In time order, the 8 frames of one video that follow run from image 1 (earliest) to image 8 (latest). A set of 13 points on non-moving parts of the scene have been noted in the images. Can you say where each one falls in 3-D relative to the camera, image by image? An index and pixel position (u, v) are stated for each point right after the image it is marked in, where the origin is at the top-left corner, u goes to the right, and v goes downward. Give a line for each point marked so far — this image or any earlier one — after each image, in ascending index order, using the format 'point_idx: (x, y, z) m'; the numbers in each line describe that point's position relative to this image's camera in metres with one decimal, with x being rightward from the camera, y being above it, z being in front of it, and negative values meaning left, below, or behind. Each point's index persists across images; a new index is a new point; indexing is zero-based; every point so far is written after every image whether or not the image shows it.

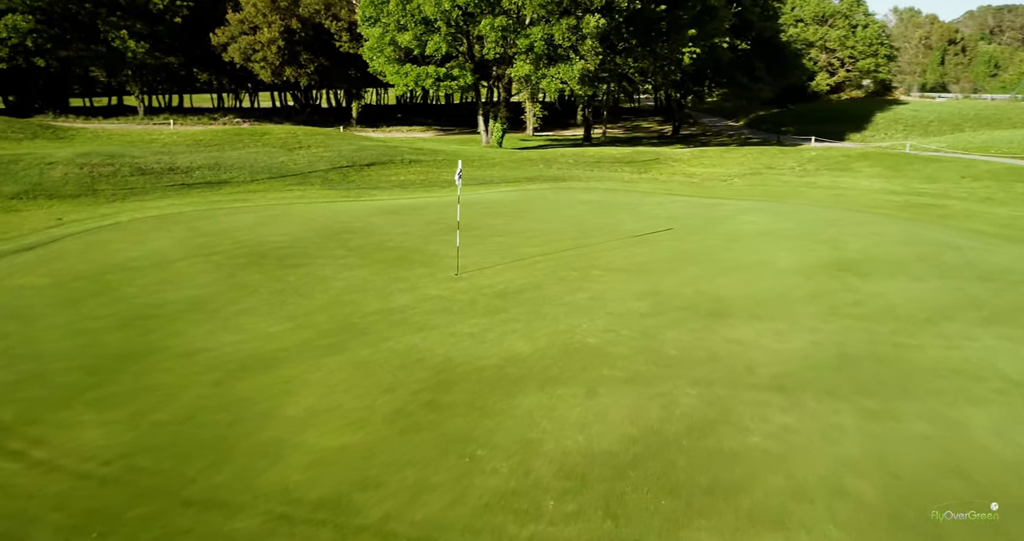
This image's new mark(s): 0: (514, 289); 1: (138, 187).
0: (0.0, -0.3, +10.6) m
1: (-10.4, +2.3, +19.5) m
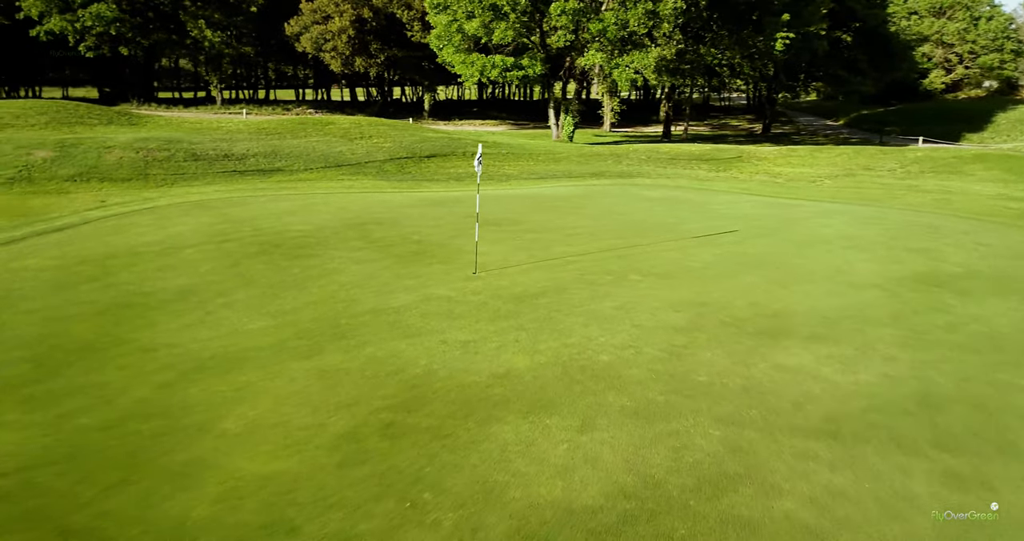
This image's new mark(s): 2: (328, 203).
0: (+0.3, -0.3, +9.2) m
1: (-8.8, +2.7, +19.3) m
2: (-4.1, +1.5, +15.6) m
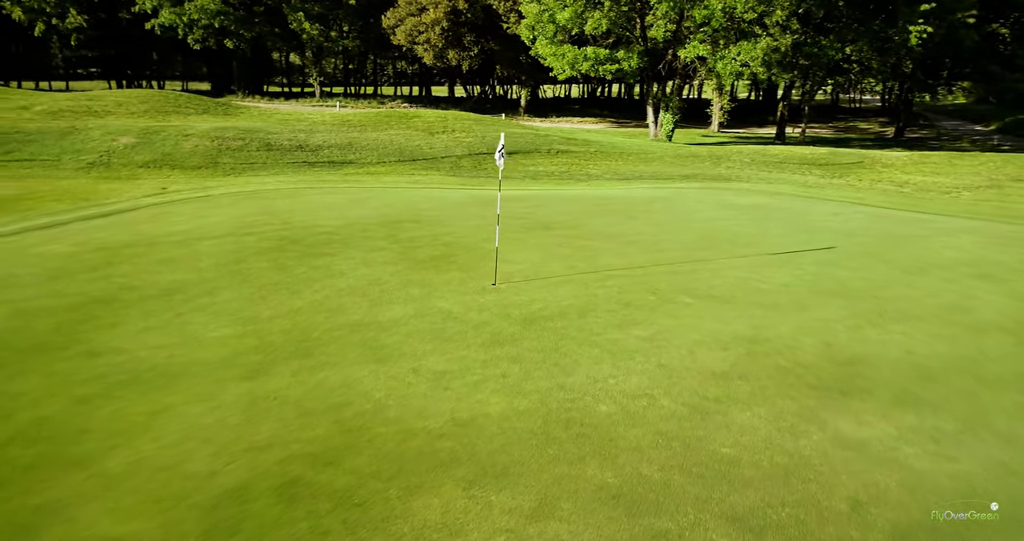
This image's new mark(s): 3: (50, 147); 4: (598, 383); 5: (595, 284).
0: (+0.4, -0.5, +7.7) m
1: (-6.8, +2.9, +19.1) m
2: (-2.7, +1.5, +14.7) m
3: (-12.4, +3.3, +19.0) m
4: (+0.7, -1.0, +6.0) m
5: (+1.0, -0.2, +8.7) m
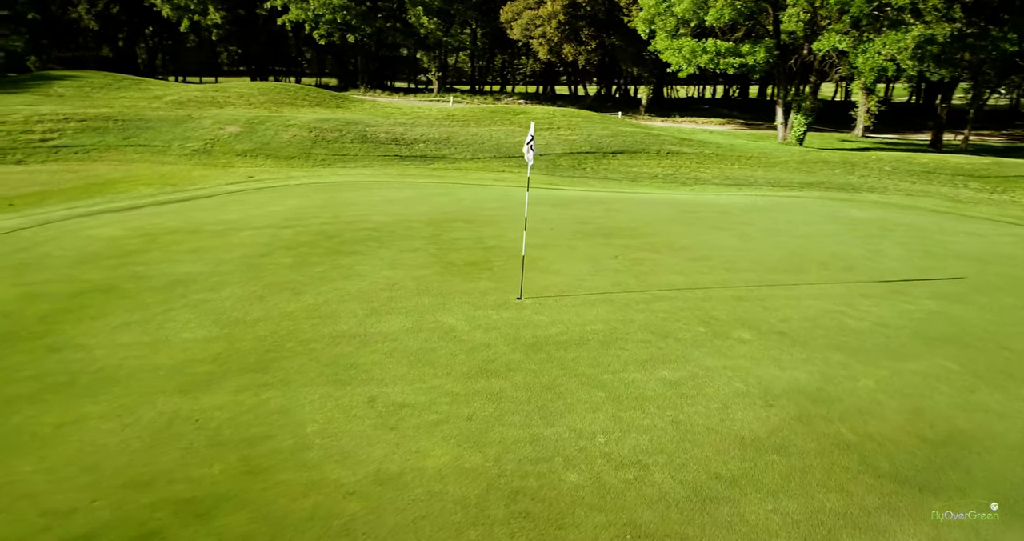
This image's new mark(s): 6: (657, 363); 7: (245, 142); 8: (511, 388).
0: (+0.5, -0.6, +6.3) m
1: (-4.3, +3.1, +18.9) m
2: (-1.2, +1.5, +13.8) m
3: (-9.8, +3.8, +19.9) m
4: (+0.5, -1.1, +4.7) m
5: (+1.3, -0.4, +7.3) m
6: (+1.2, -0.8, +5.9) m
7: (-7.2, +3.5, +19.1) m
8: (0.0, -0.9, +5.4) m
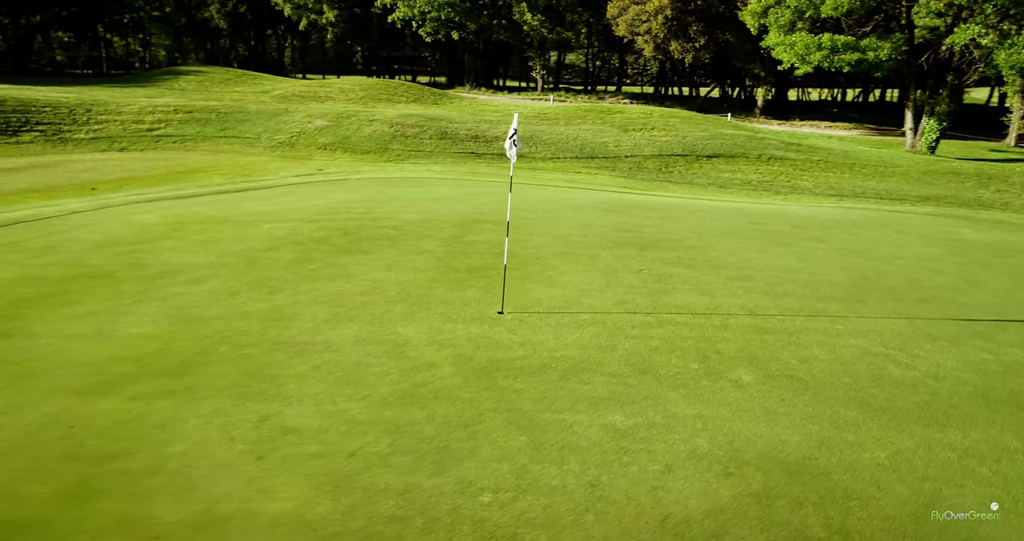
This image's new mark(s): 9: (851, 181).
0: (+0.1, -0.7, +5.5) m
1: (-2.2, +3.2, +18.6) m
2: (-0.2, +1.4, +13.1) m
3: (-7.4, +4.2, +20.6) m
4: (-0.3, -1.2, +3.8) m
5: (+1.1, -0.5, +6.2) m
6: (+0.7, -0.9, +4.9) m
7: (-5.0, +3.7, +19.4) m
8: (-0.6, -1.0, +4.6) m
9: (+8.5, +2.3, +17.8) m
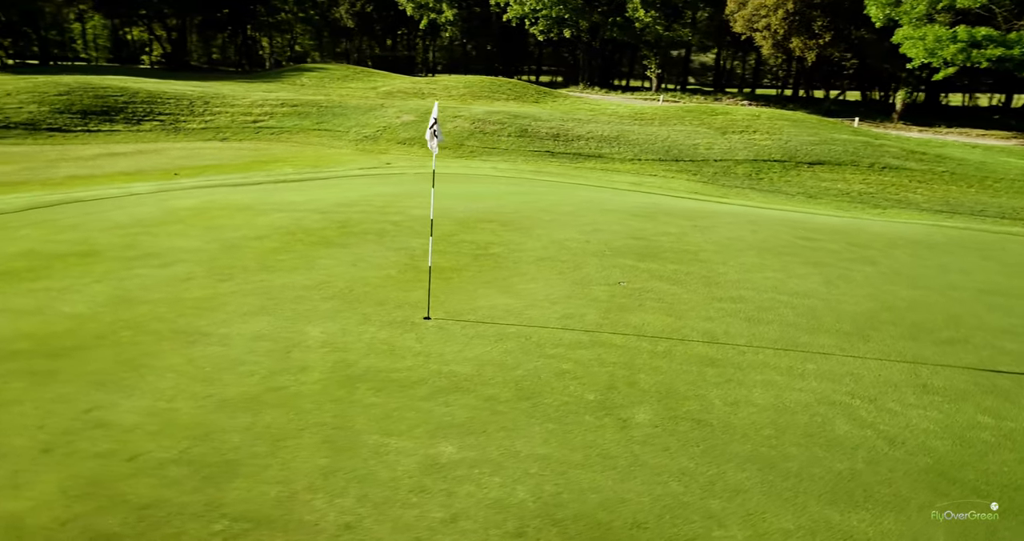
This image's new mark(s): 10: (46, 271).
0: (-0.8, -0.8, +4.9) m
1: (-0.2, +3.2, +18.3) m
2: (+0.6, +1.3, +12.5) m
3: (-4.9, +4.5, +21.2) m
4: (-1.5, -1.2, +3.4) m
5: (+0.3, -0.6, +5.5) m
6: (-0.3, -1.0, +4.3) m
7: (-2.8, +3.9, +19.6) m
8: (-1.6, -1.0, +4.3) m
9: (+10.1, +1.6, +15.4) m
10: (-4.9, 0.0, +7.4) m
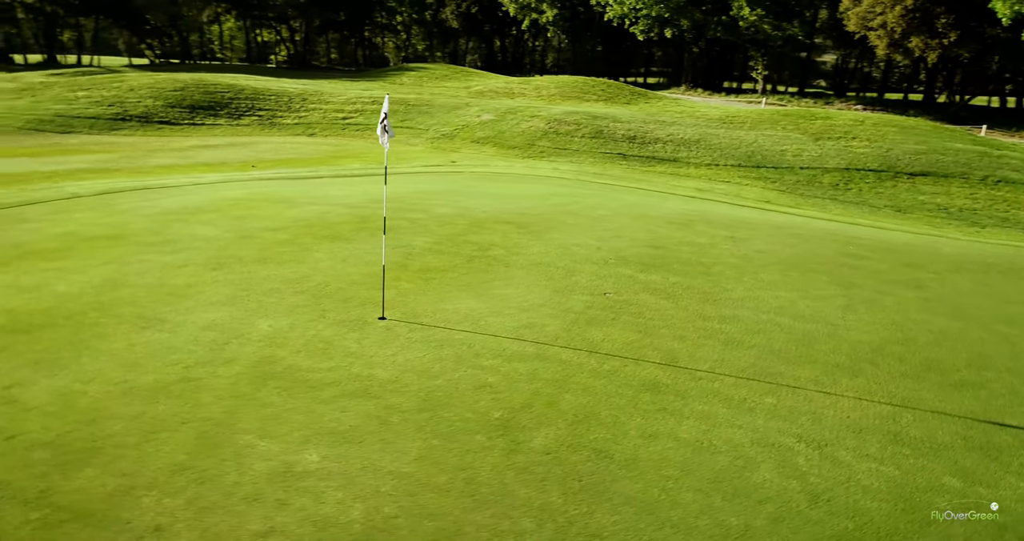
0: (-1.4, -0.7, +4.8) m
1: (+1.6, +3.1, +17.9) m
2: (+1.3, +1.2, +12.0) m
3: (-2.4, +4.6, +21.5) m
4: (-2.3, -1.1, +3.4) m
5: (-0.2, -0.7, +5.2) m
6: (-1.0, -1.0, +4.1) m
7: (-0.7, +3.9, +19.6) m
8: (-2.3, -0.9, +4.3) m
9: (+11.2, +1.0, +13.3) m
10: (-4.9, +0.2, +7.9) m
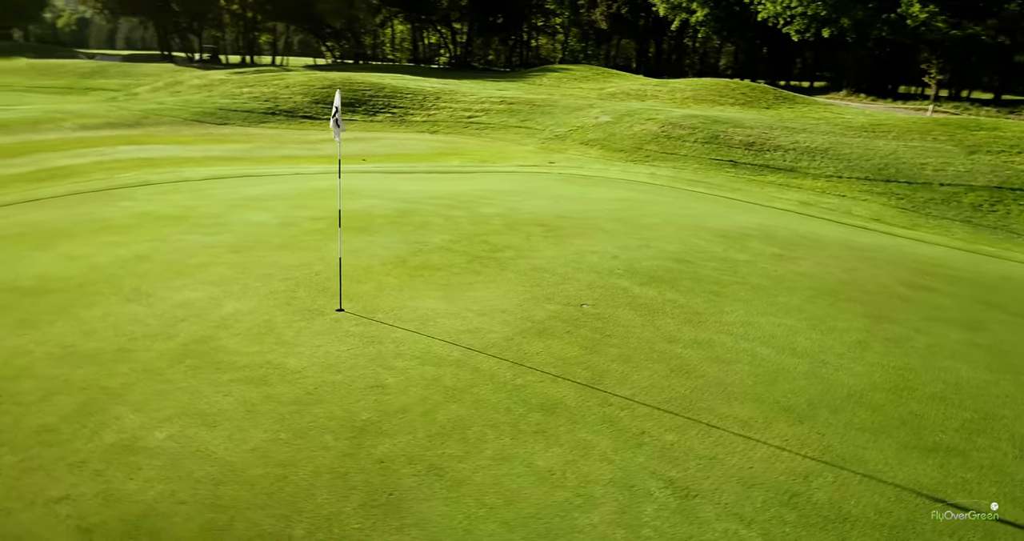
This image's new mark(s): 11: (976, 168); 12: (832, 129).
0: (-2.0, -0.6, +5.0) m
1: (+4.1, +2.8, +17.0) m
2: (+2.4, +1.1, +11.4) m
3: (+1.2, +4.5, +21.4) m
4: (-3.3, -0.9, +3.8) m
5: (-0.8, -0.7, +5.1) m
6: (-1.9, -0.9, +4.2) m
7: (+2.4, +3.7, +19.2) m
8: (-3.1, -0.7, +4.7) m
9: (+12.2, +0.1, +10.4) m
10: (-4.7, +0.5, +8.8) m
11: (+9.9, +2.1, +15.1) m
12: (+8.5, +3.8, +18.8) m
